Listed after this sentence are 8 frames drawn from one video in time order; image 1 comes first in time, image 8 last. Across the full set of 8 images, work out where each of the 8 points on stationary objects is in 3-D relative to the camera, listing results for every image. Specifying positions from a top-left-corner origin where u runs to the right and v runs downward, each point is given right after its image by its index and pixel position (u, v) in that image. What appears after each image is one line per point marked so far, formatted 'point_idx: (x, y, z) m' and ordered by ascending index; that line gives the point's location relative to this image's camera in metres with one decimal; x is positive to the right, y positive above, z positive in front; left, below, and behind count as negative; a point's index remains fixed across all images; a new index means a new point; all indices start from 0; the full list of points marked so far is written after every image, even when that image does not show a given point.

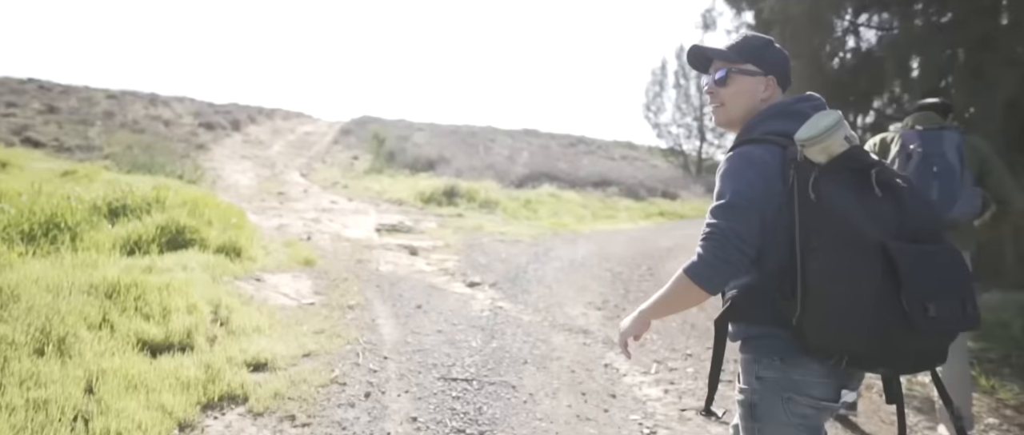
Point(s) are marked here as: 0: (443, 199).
0: (-2.0, +0.5, +19.4) m
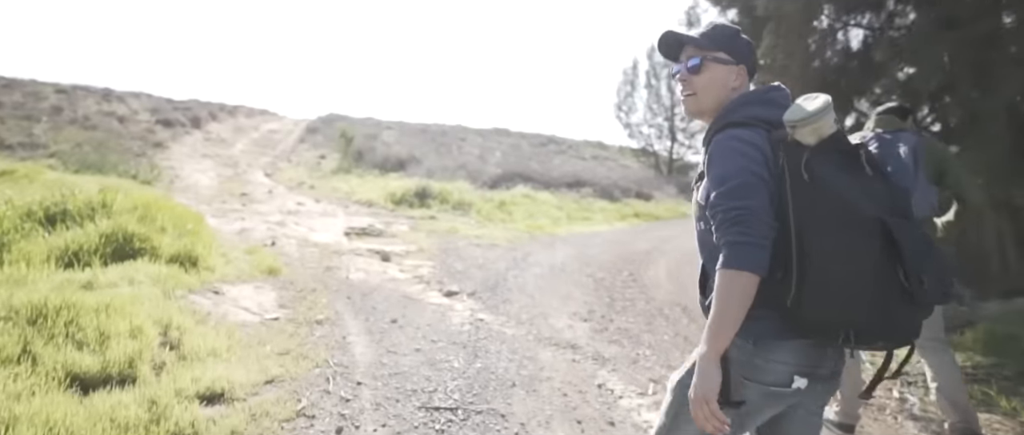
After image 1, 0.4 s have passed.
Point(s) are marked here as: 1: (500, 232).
0: (-2.7, +0.5, +18.8) m
1: (-0.3, -0.4, +15.7) m
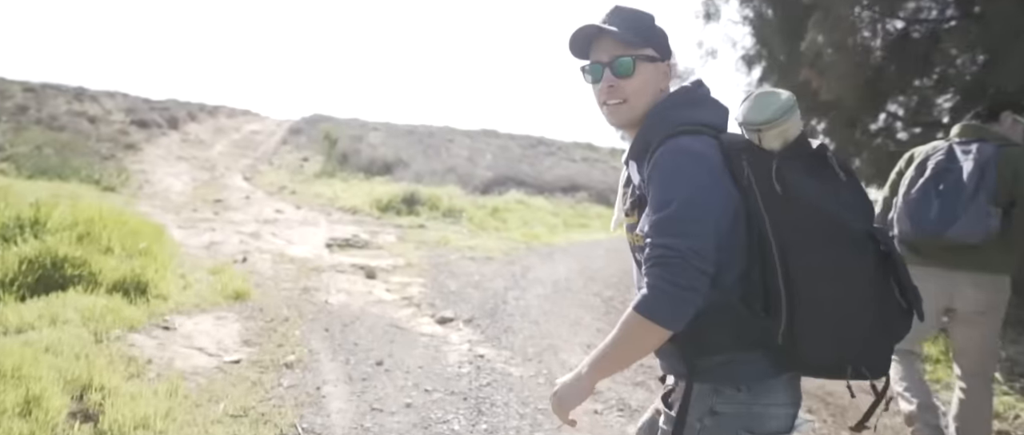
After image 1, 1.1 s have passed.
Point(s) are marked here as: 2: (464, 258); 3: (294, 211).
0: (-2.9, +0.3, +17.6) m
1: (-0.4, -0.6, +14.6) m
2: (-0.9, -0.7, +12.4) m
3: (-5.7, +0.2, +17.4) m
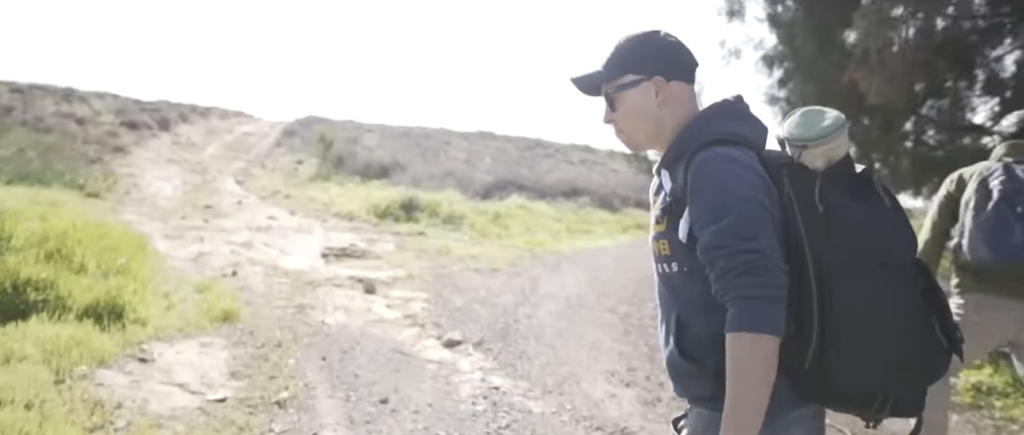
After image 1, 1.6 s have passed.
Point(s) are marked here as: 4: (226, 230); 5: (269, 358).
0: (-2.8, +0.1, +17.0) m
1: (-0.3, -0.7, +14.0) m
2: (-0.8, -0.9, +11.8) m
3: (-5.6, 0.0, +16.7) m
4: (-5.7, -0.3, +13.4) m
5: (-2.2, -1.3, +6.0) m
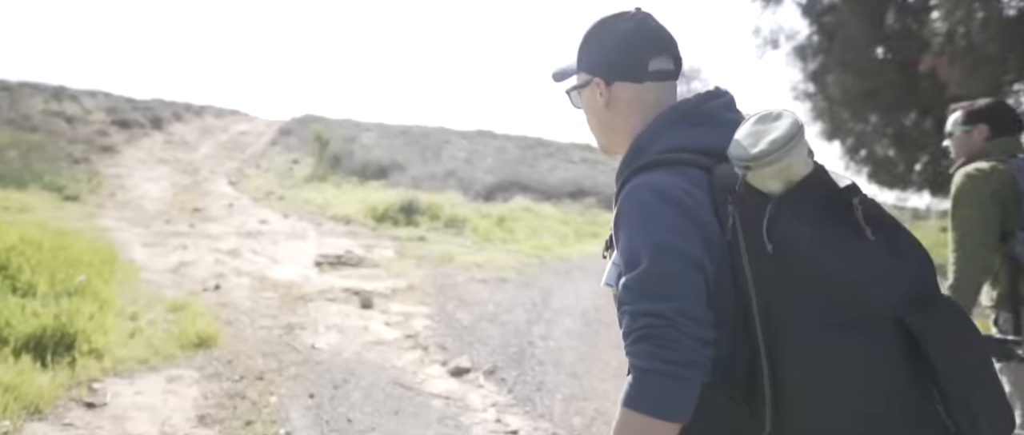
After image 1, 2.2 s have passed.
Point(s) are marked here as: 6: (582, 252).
0: (-2.7, 0.0, +16.1) m
1: (-0.2, -0.8, +13.1) m
2: (-0.6, -1.0, +10.9) m
3: (-5.5, -0.1, +15.8) m
4: (-5.6, -0.4, +12.5) m
5: (-2.0, -1.4, +5.1) m
6: (+1.6, -0.8, +15.6) m
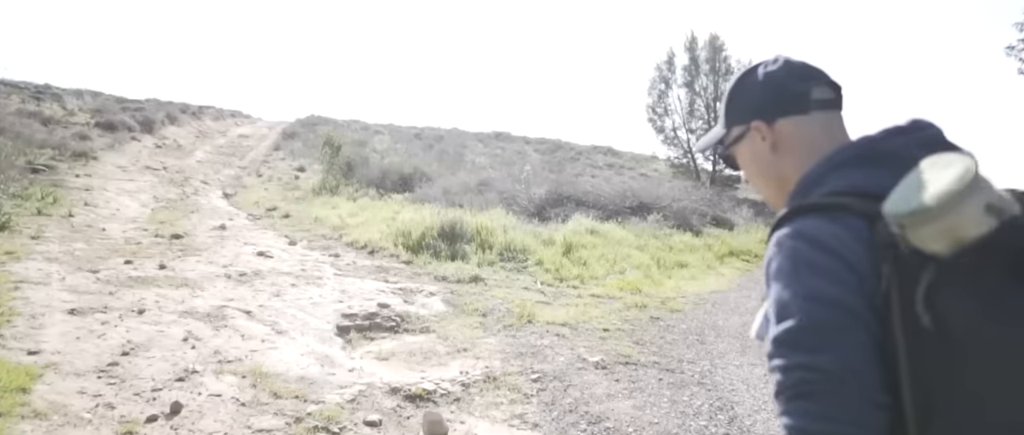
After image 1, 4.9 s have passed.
0: (-1.3, -0.5, +12.3) m
1: (+1.2, -1.3, +9.3) m
2: (+0.7, -1.5, +7.1) m
3: (-4.1, -0.6, +12.1) m
4: (-4.2, -0.9, +8.7) m
5: (-0.7, -1.8, +1.3) m
6: (+3.0, -1.3, +11.8) m
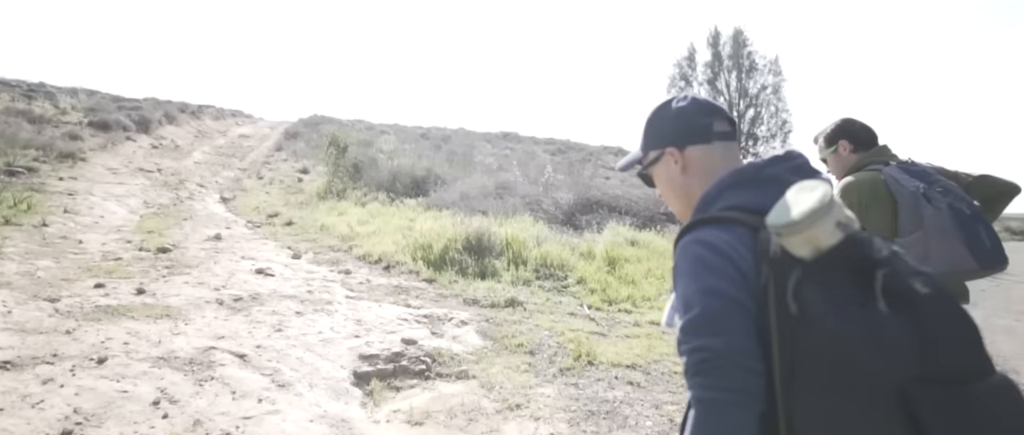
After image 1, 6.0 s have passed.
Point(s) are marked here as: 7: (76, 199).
0: (-0.7, -0.7, +10.7) m
1: (+1.8, -1.5, +7.7) m
2: (+1.3, -1.7, +5.5) m
3: (-3.5, -0.8, +10.4) m
4: (-3.6, -1.0, +7.1) m
5: (-0.1, -2.0, -0.3) m
6: (+3.6, -1.5, +10.2) m
7: (-9.8, +0.4, +15.0) m
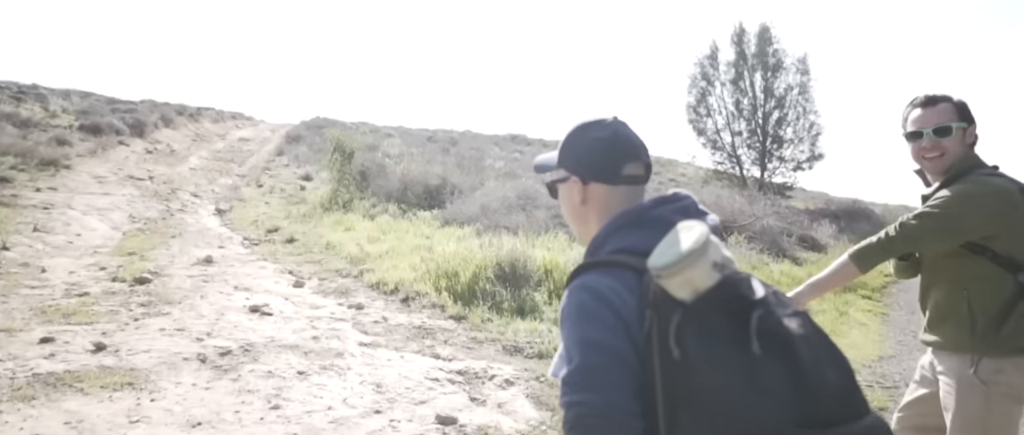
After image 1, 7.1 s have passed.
0: (-0.1, -1.0, +8.9) m
1: (+2.4, -1.8, +5.9) m
2: (+1.9, -2.0, +3.7) m
3: (-2.9, -1.1, +8.7) m
4: (-3.1, -1.4, +5.4) m
5: (+0.4, -2.3, -2.0) m
6: (+4.2, -1.8, +8.4) m
7: (-9.2, +0.1, +13.3) m
